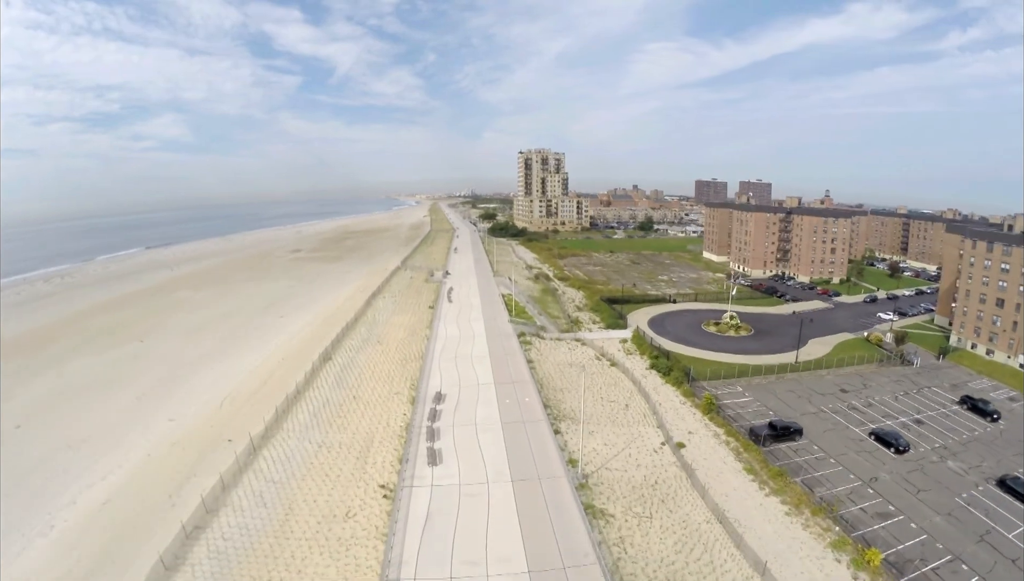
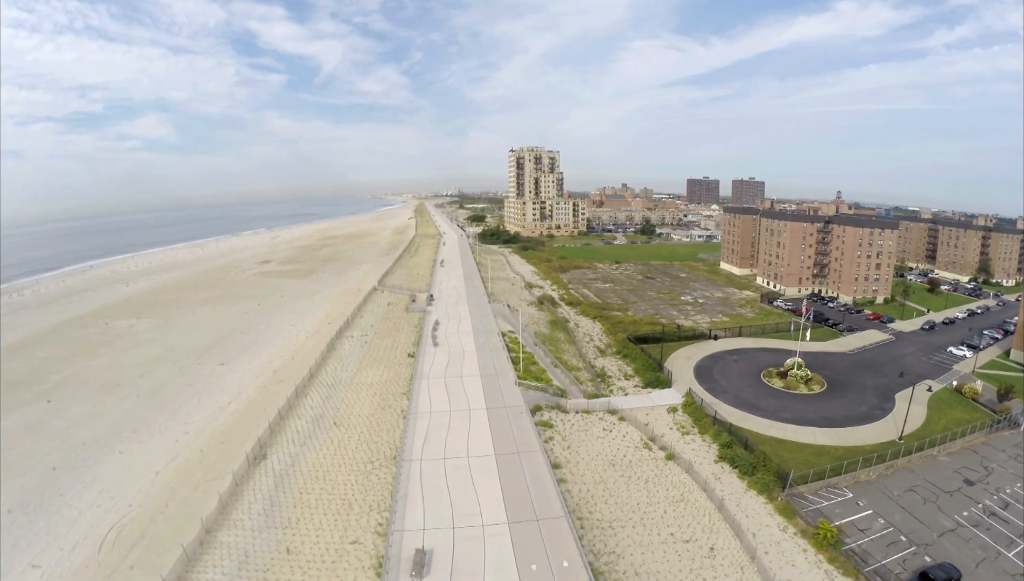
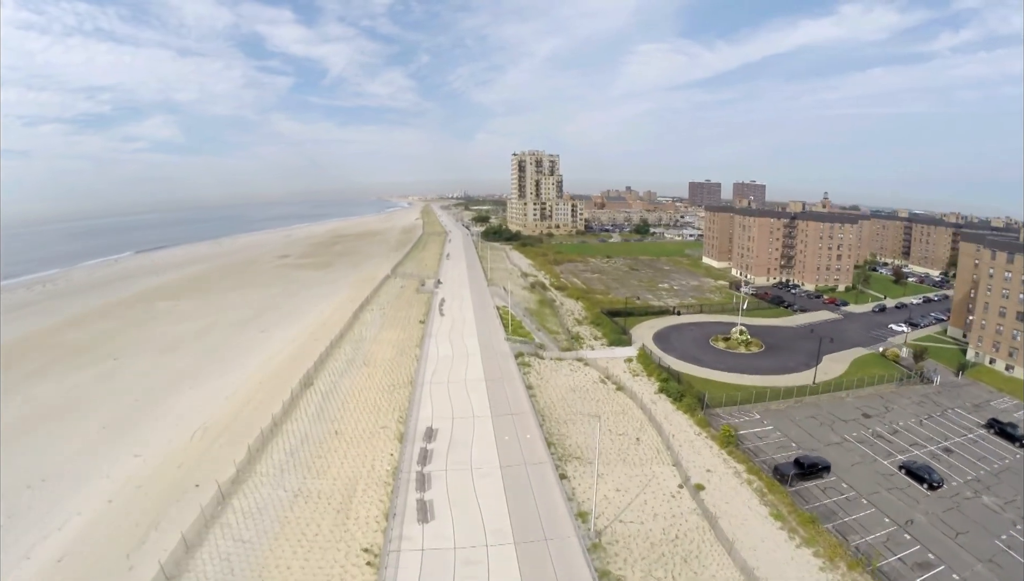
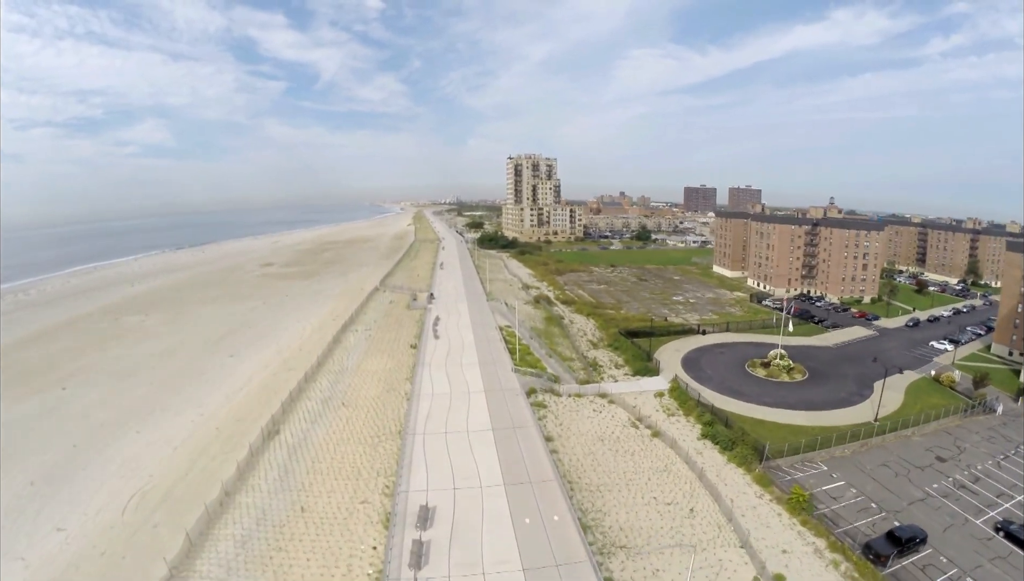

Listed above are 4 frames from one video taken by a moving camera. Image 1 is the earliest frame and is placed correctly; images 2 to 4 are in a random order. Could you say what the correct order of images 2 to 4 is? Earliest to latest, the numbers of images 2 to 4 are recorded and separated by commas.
3, 4, 2
